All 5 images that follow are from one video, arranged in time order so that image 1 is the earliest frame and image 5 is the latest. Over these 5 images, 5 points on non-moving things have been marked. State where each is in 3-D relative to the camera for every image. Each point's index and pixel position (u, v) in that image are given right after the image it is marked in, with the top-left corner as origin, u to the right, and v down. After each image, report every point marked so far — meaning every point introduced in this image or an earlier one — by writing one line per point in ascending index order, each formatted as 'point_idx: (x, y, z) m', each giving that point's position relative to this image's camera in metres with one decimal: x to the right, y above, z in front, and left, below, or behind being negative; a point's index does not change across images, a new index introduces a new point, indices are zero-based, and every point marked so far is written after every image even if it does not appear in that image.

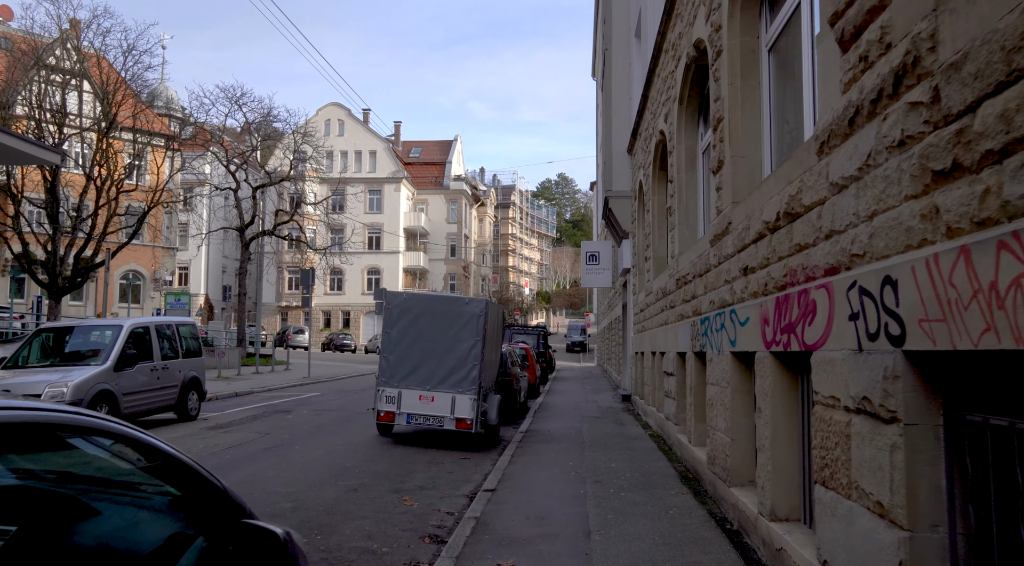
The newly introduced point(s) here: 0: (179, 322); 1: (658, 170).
0: (-6.5, -0.7, +14.5) m
1: (+2.9, +2.2, +14.5) m
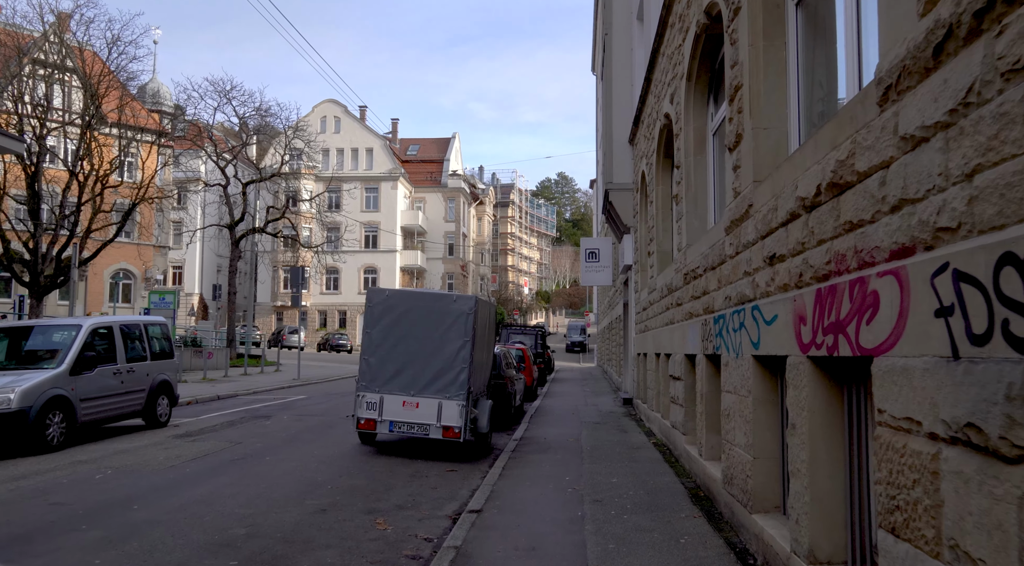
0: (-6.6, -0.7, +13.5) m
1: (+2.8, +2.3, +13.5) m
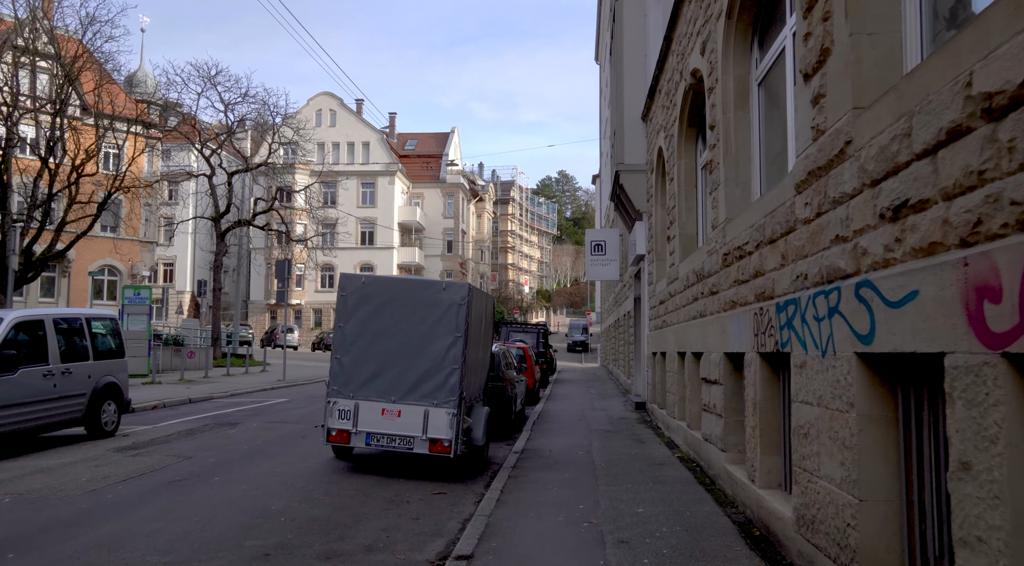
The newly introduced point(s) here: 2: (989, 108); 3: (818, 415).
0: (-6.6, -0.5, +11.8) m
1: (+2.8, +2.4, +11.7) m
2: (+1.8, +0.7, +2.9) m
3: (+1.9, -0.8, +4.7) m
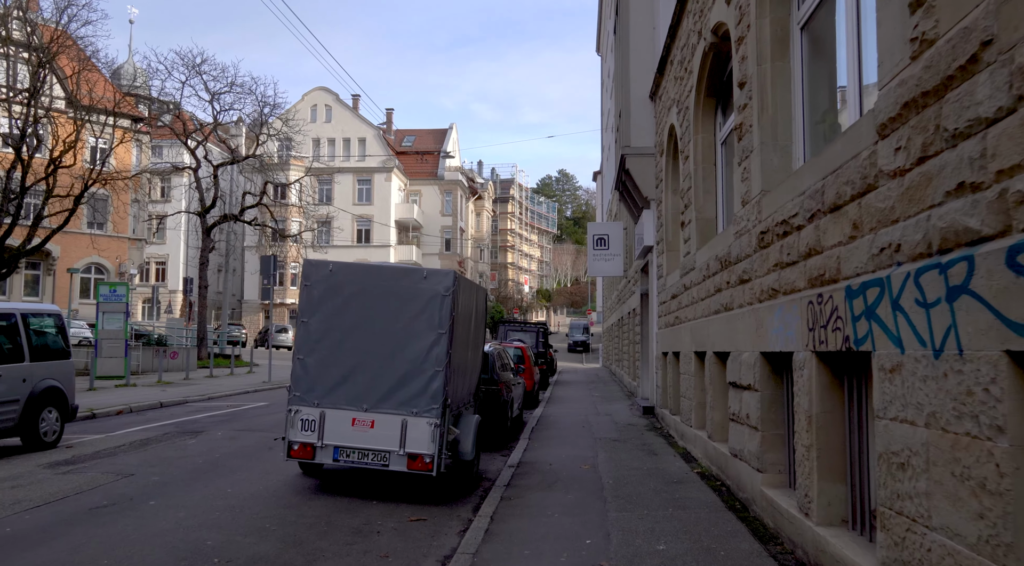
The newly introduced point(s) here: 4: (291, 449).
0: (-6.7, -0.4, +10.4) m
1: (+2.7, +2.6, +10.3) m
2: (+1.8, +0.8, +1.5) m
3: (+1.9, -0.7, +3.4) m
4: (-2.4, -1.8, +8.1) m
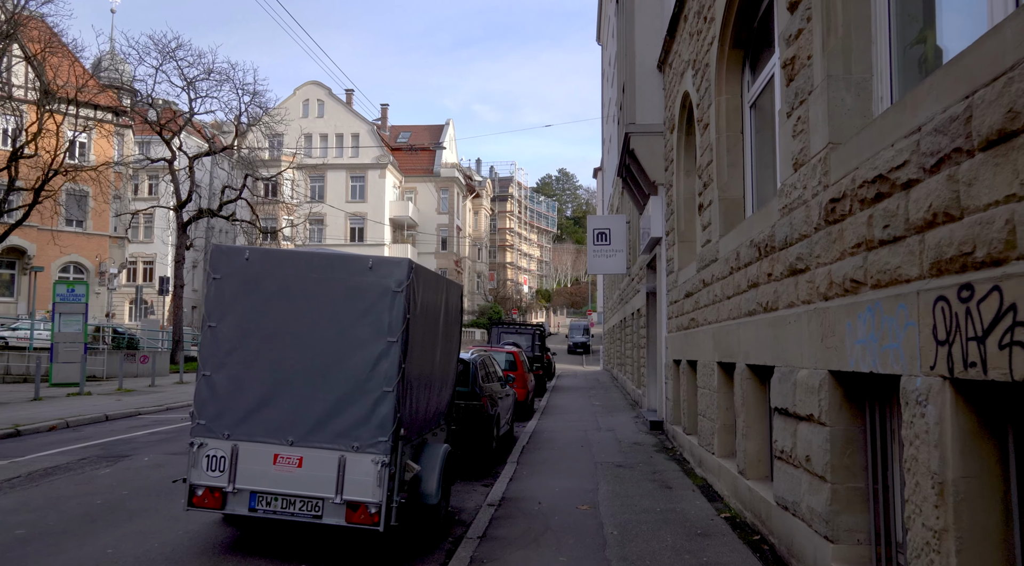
0: (-6.9, -0.3, +8.4) m
1: (+2.5, +2.6, +8.4) m
2: (+1.5, +0.9, -0.5) m
3: (+1.7, -0.6, +1.4) m
4: (-2.6, -1.7, +6.1) m
